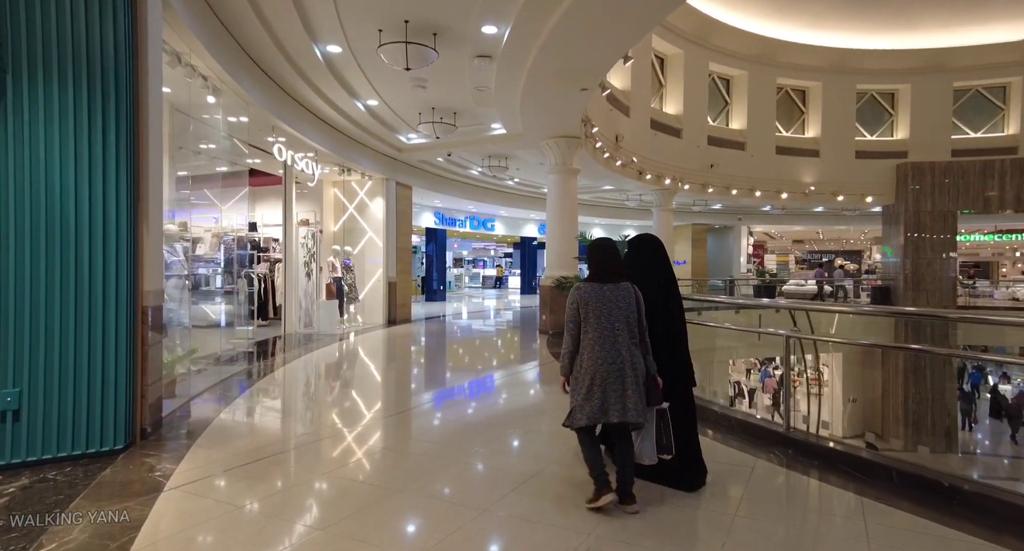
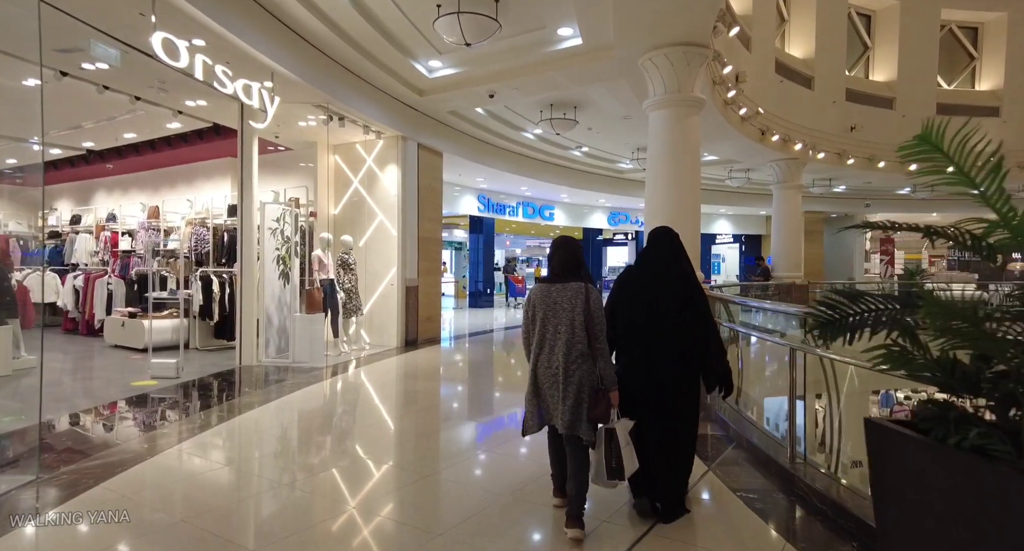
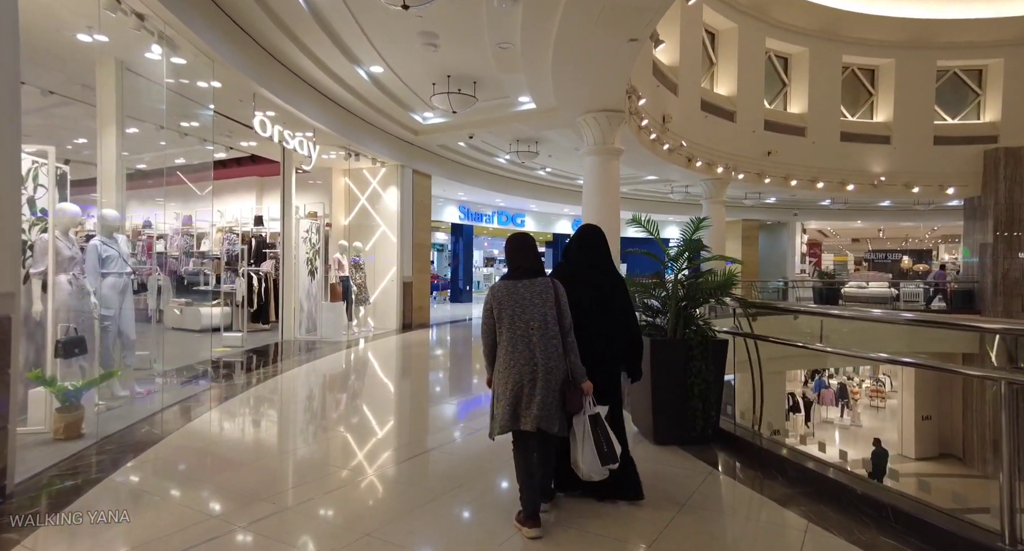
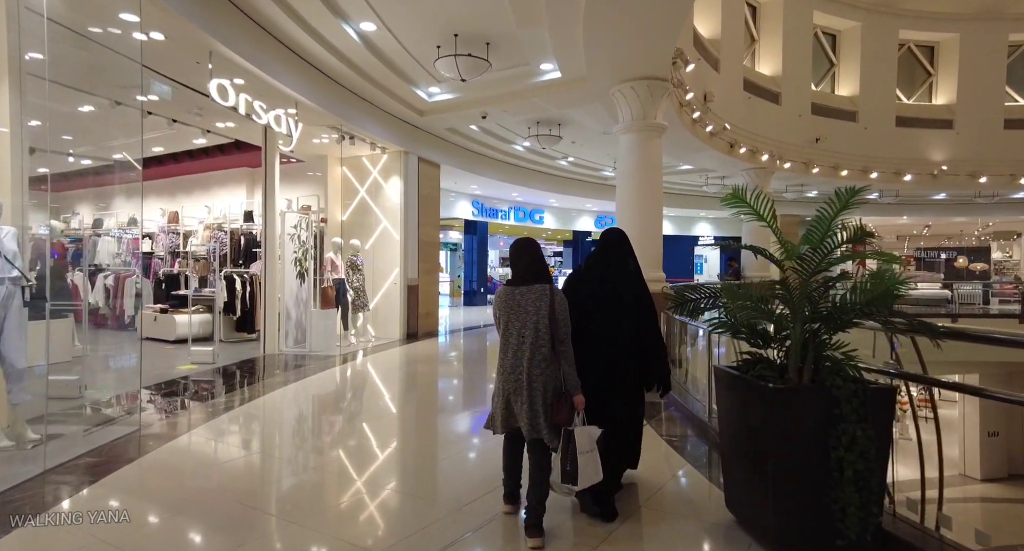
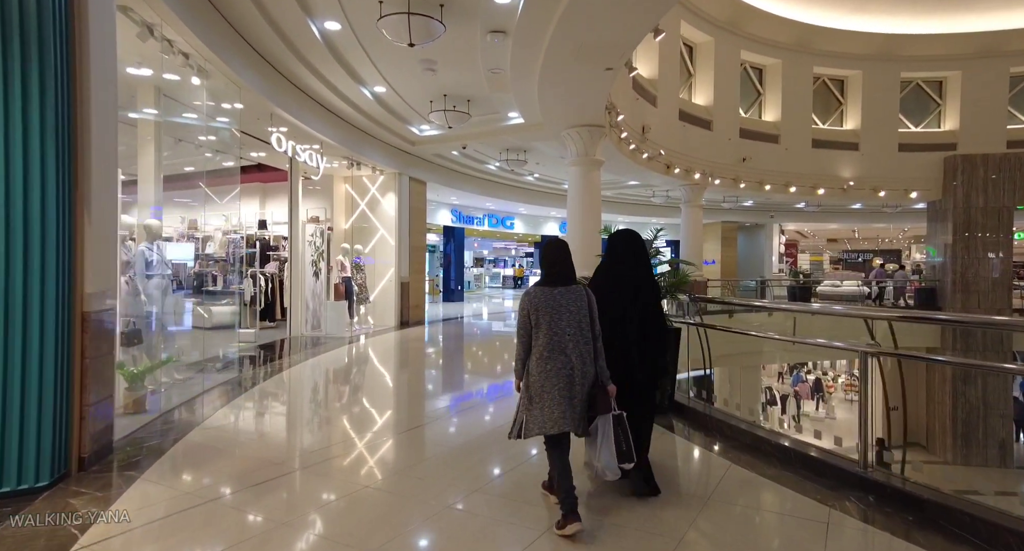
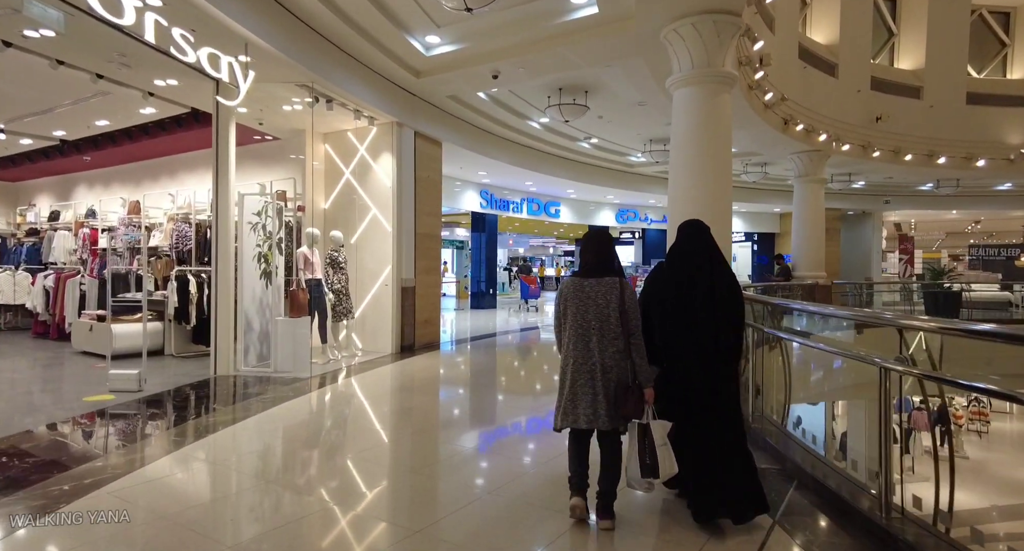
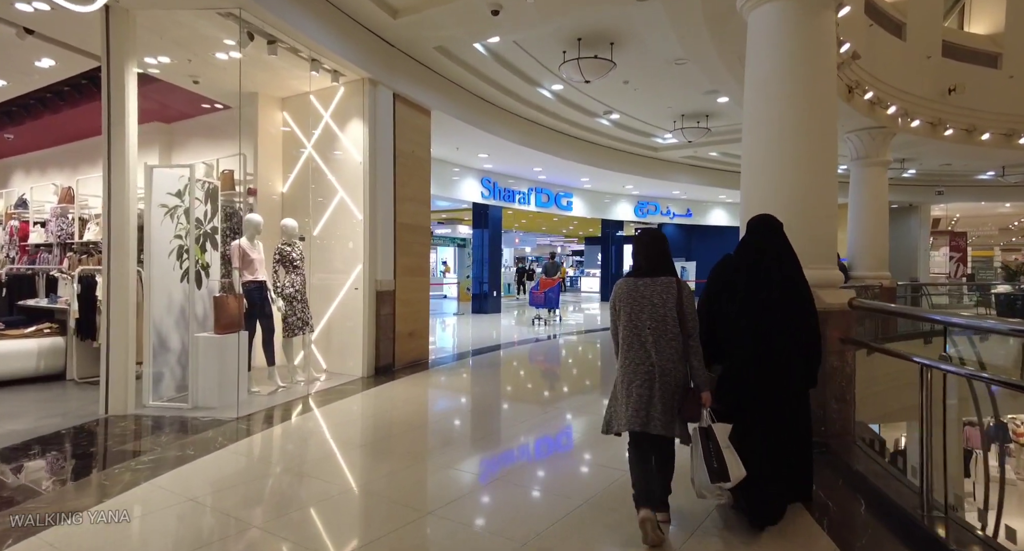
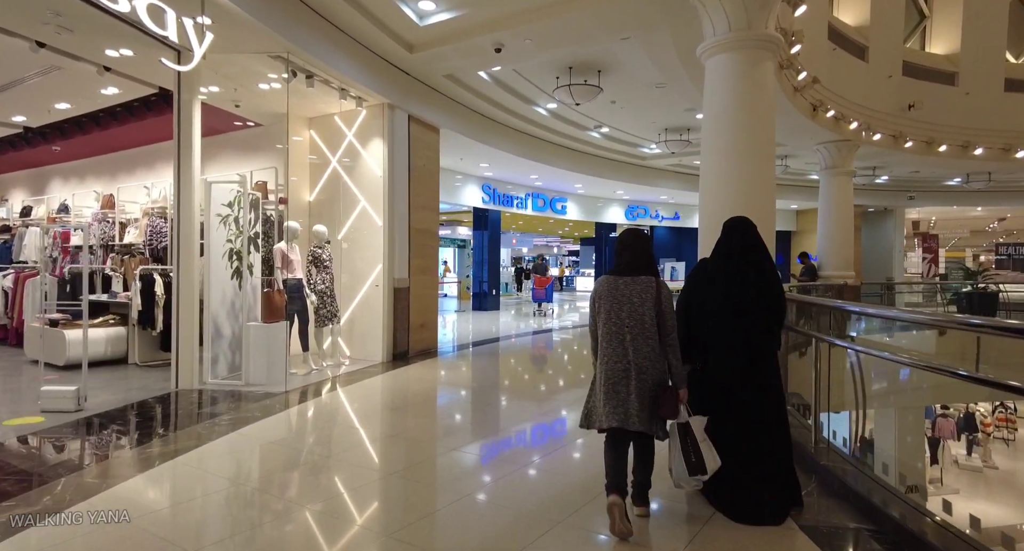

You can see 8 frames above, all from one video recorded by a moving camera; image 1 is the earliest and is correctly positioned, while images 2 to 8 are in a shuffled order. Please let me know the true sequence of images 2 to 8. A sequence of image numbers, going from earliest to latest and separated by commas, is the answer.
5, 3, 4, 2, 6, 8, 7
